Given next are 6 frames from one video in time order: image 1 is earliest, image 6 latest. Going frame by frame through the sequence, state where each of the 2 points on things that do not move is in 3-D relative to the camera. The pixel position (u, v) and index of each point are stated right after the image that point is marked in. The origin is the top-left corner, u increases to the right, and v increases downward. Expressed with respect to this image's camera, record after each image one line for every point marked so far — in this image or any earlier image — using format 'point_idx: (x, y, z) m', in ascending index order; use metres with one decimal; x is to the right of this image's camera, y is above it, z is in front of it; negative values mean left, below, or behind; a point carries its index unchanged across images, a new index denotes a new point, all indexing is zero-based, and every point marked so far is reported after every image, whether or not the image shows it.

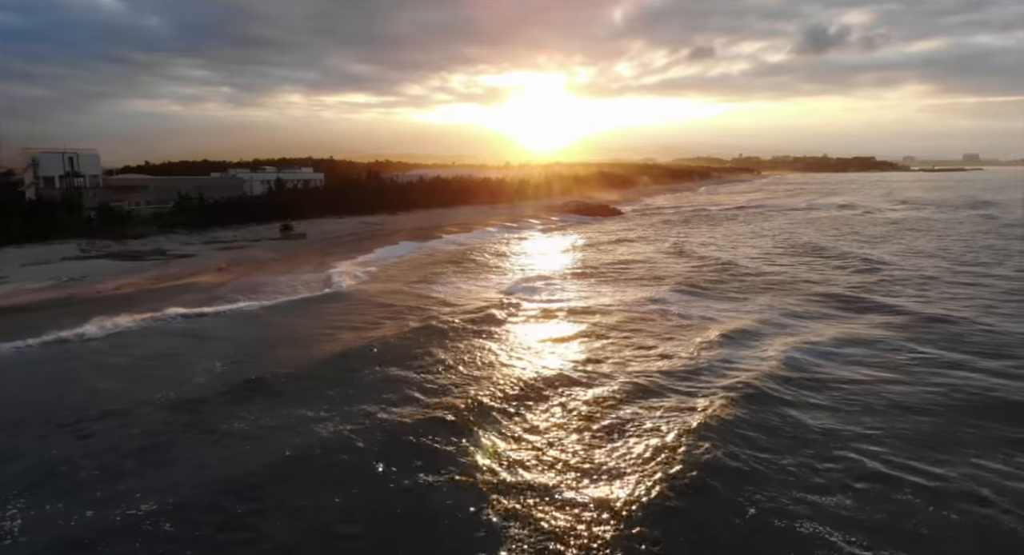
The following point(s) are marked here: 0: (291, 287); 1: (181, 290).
0: (-6.3, -0.2, +18.5) m
1: (-9.1, -0.2, +17.7) m
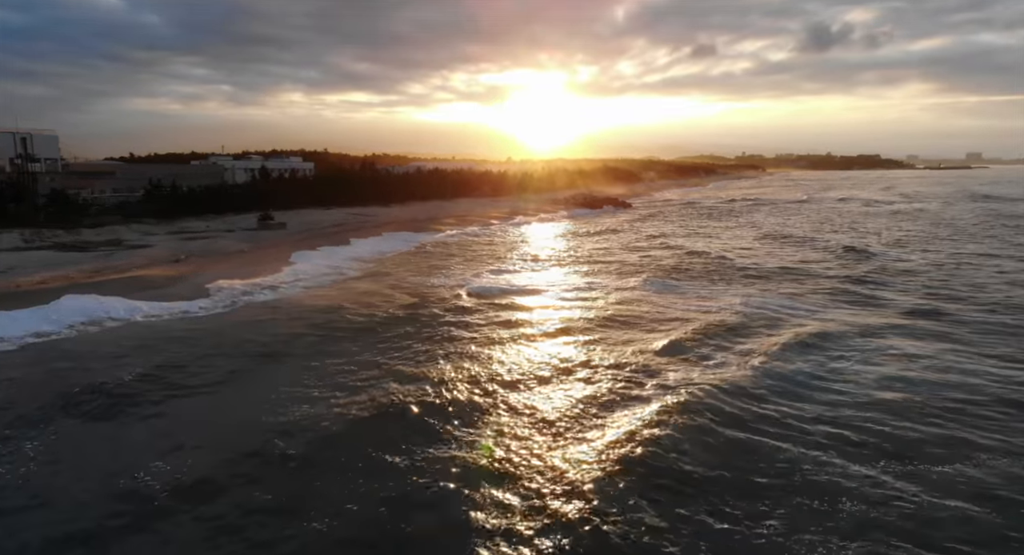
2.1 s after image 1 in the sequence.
0: (-6.2, -0.1, +15.7) m
1: (-8.9, 0.0, +14.8) m
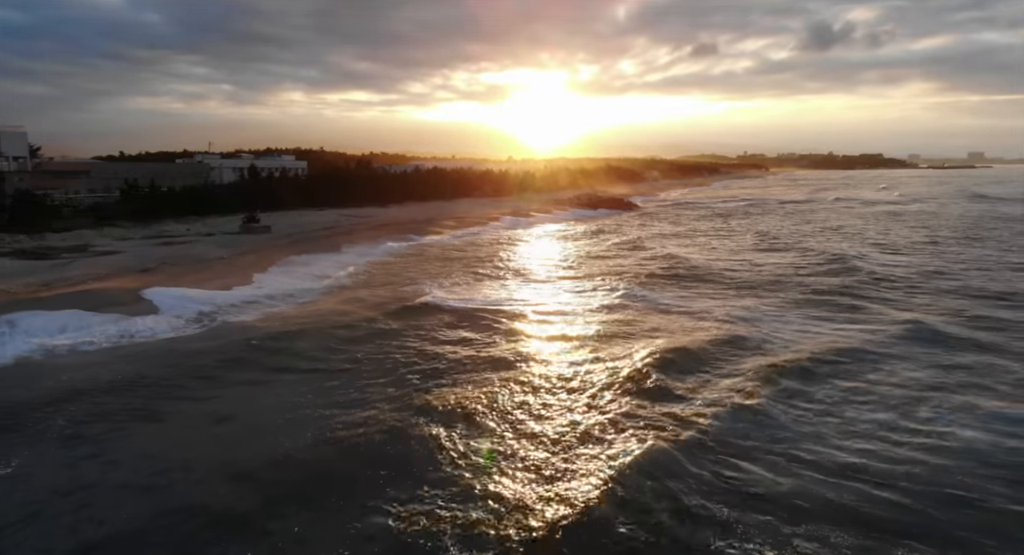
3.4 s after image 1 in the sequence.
0: (-6.1, -0.3, +13.9) m
1: (-8.8, -0.3, +13.1) m
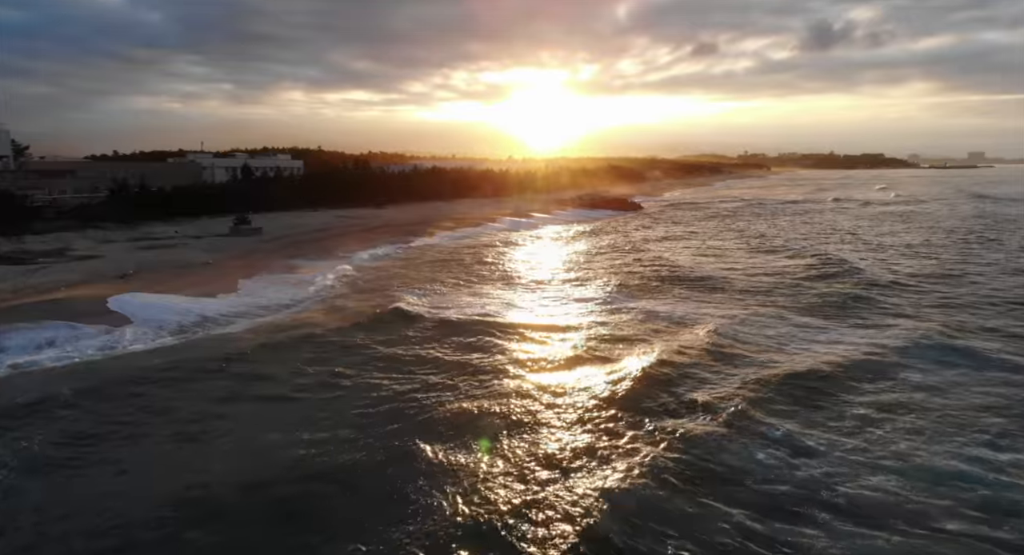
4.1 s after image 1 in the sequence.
0: (-6.0, -0.5, +13.0) m
1: (-8.8, -0.5, +12.1) m
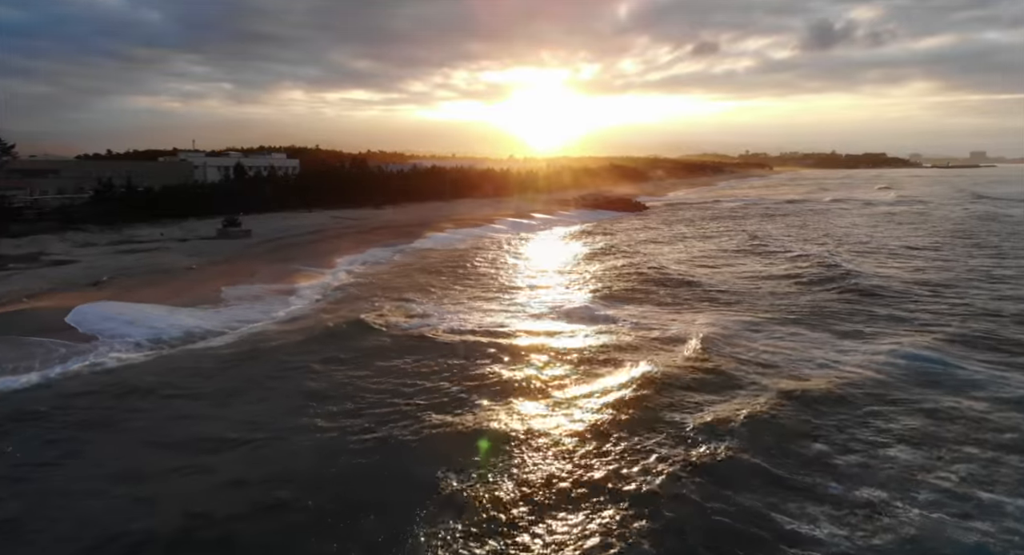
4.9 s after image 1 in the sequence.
0: (-5.9, -0.7, +11.9) m
1: (-8.7, -0.6, +11.1) m
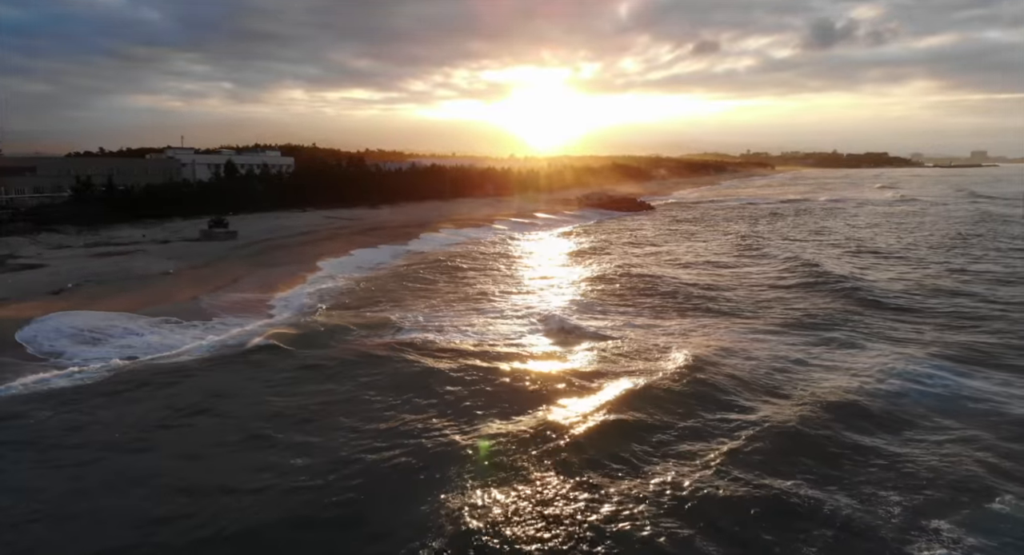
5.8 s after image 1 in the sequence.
0: (-5.8, -0.8, +10.7) m
1: (-8.6, -0.8, +9.8) m
